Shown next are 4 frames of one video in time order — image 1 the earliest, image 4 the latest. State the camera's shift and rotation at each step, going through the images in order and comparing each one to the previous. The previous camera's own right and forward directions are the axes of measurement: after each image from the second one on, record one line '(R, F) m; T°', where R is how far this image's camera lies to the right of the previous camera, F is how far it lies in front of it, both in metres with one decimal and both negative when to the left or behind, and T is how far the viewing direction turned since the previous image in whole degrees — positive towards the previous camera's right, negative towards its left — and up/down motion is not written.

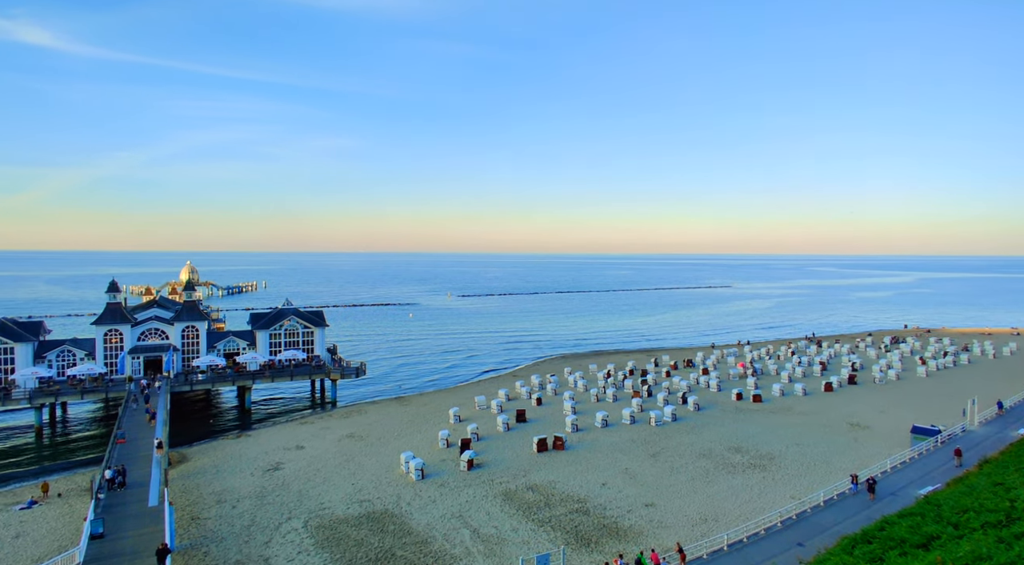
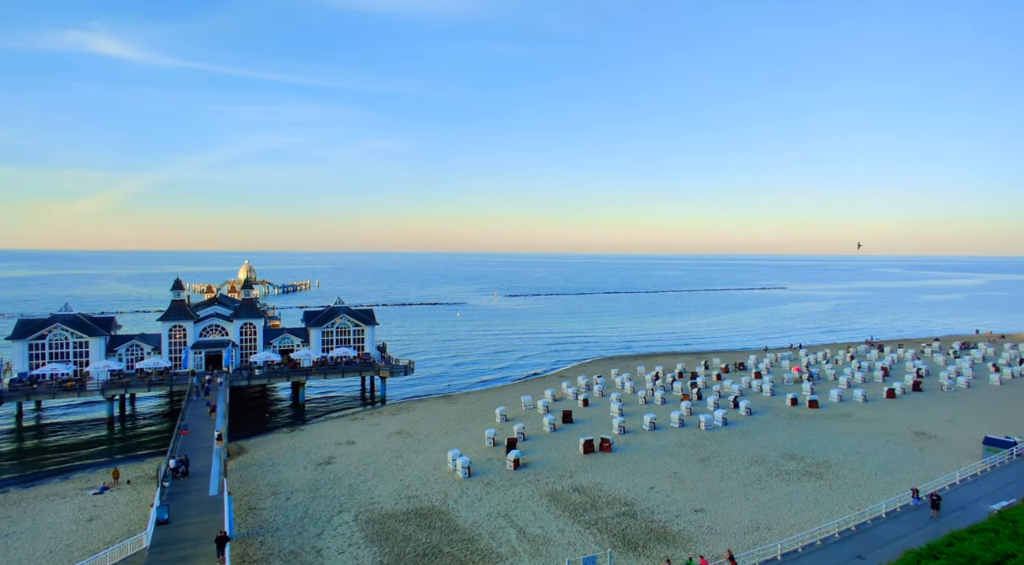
(+0.8, 0.0) m; -5°
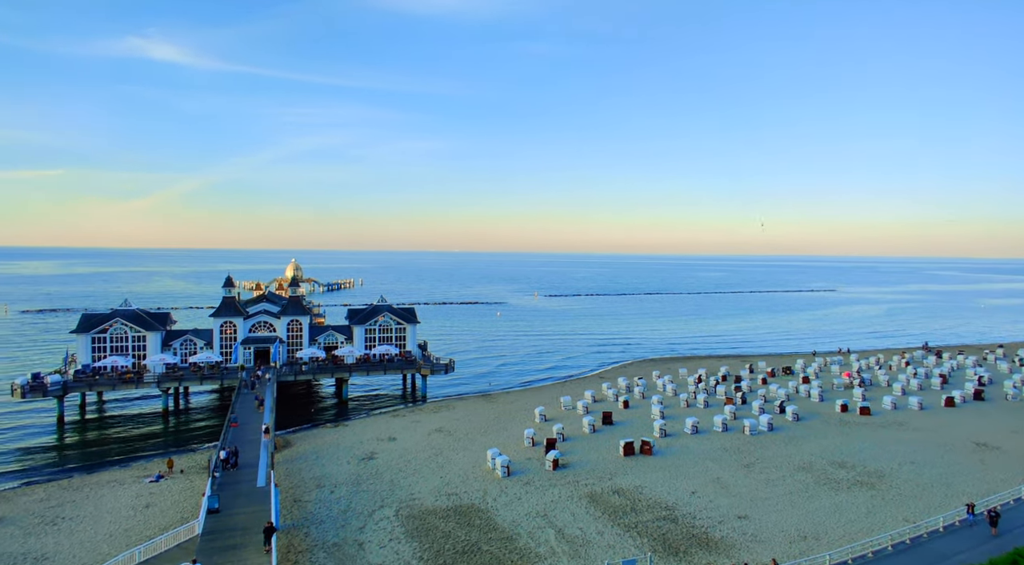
(+0.7, +0.1) m; -4°
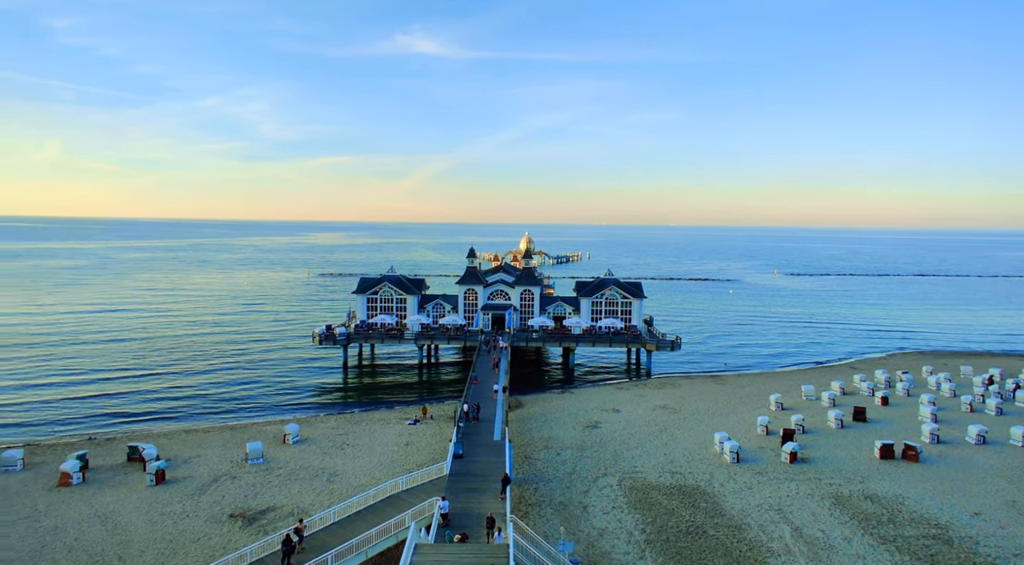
(-0.8, +0.2) m; -18°
